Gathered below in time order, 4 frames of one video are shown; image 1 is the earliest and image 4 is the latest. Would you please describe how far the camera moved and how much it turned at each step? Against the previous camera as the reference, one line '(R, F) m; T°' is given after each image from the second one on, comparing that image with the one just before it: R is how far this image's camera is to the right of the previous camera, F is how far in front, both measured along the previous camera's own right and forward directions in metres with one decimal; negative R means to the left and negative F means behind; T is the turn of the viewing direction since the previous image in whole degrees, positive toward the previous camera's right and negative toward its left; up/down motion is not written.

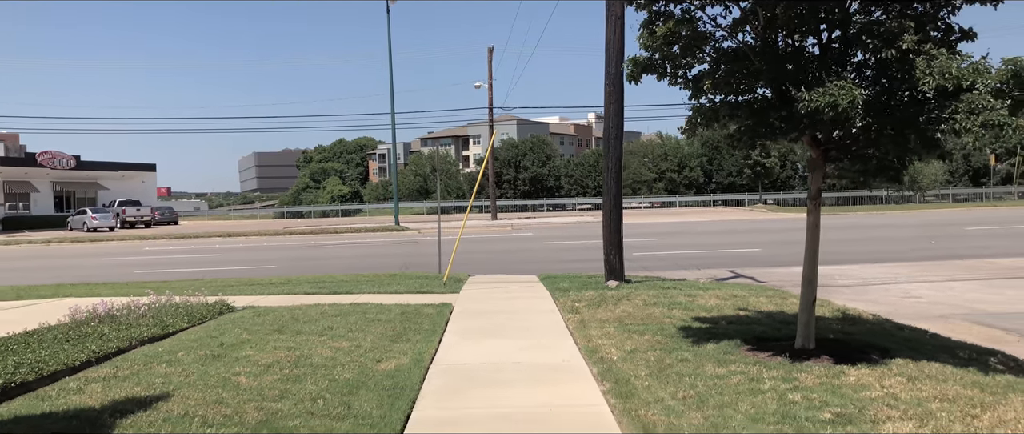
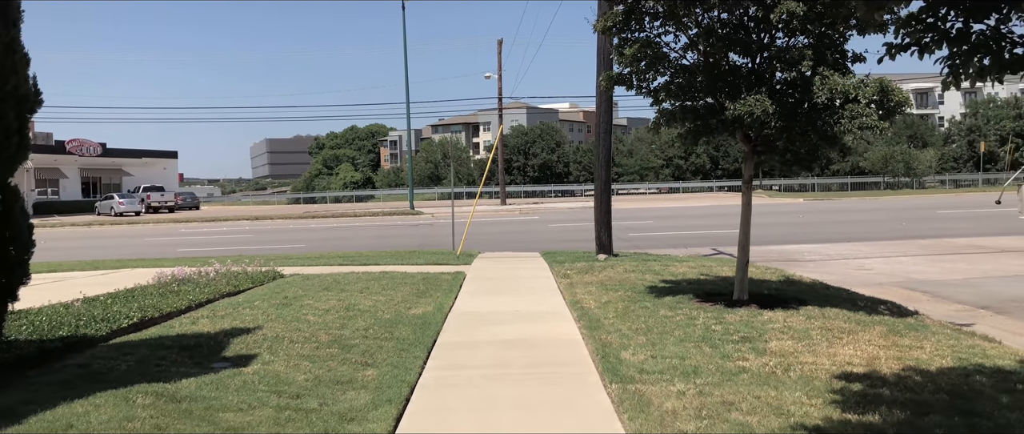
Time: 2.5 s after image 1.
(+0.1, -1.8) m; -1°
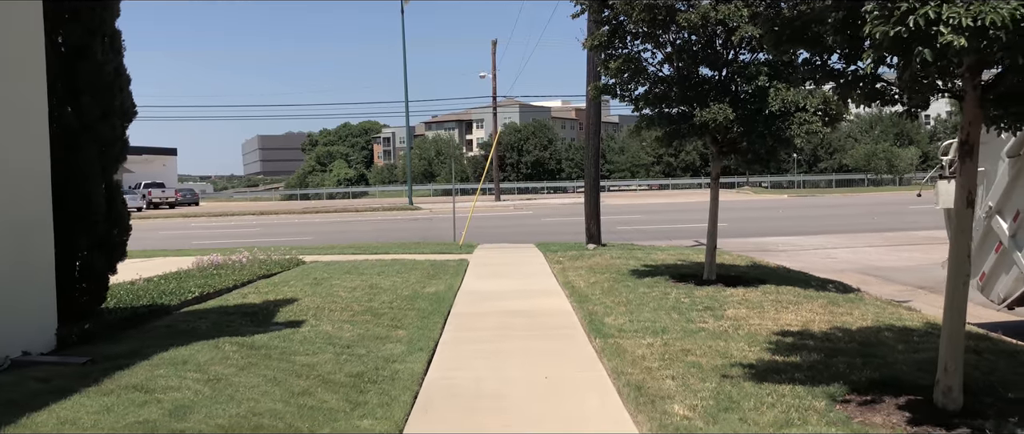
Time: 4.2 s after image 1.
(-0.1, -1.2) m; +1°
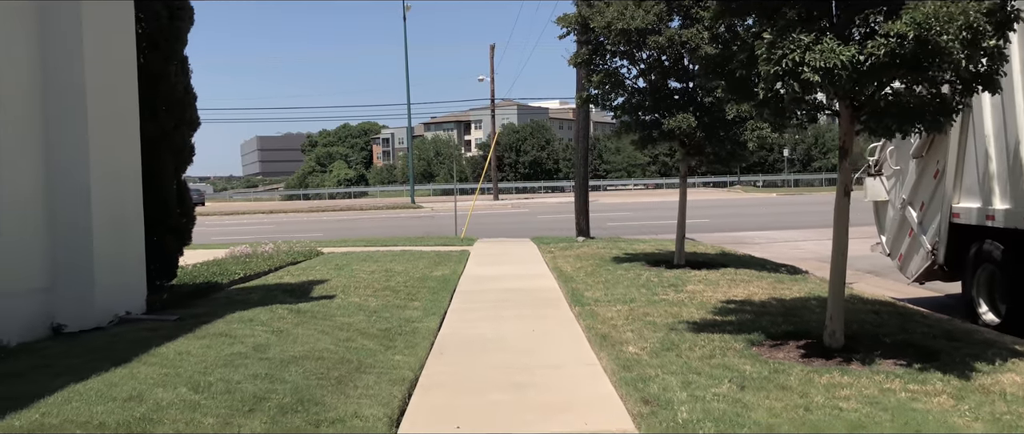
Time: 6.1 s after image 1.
(0.0, -1.4) m; 0°
